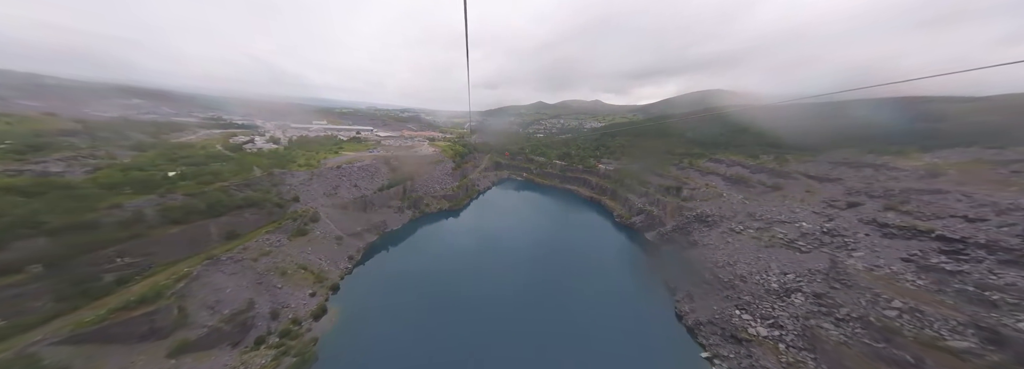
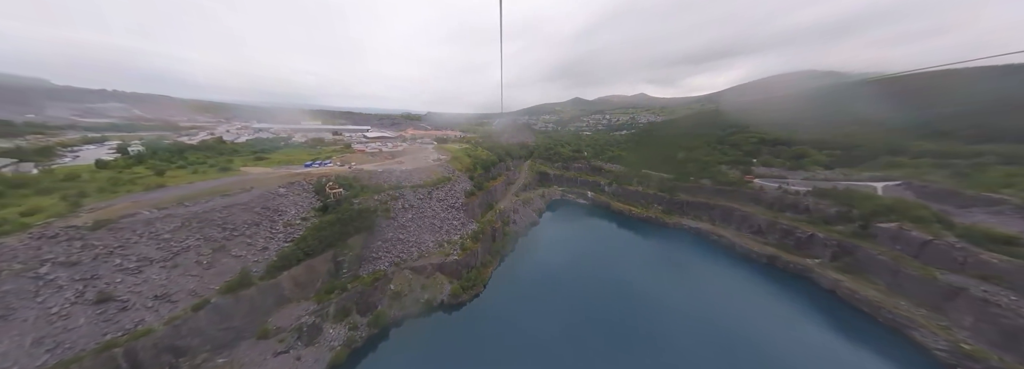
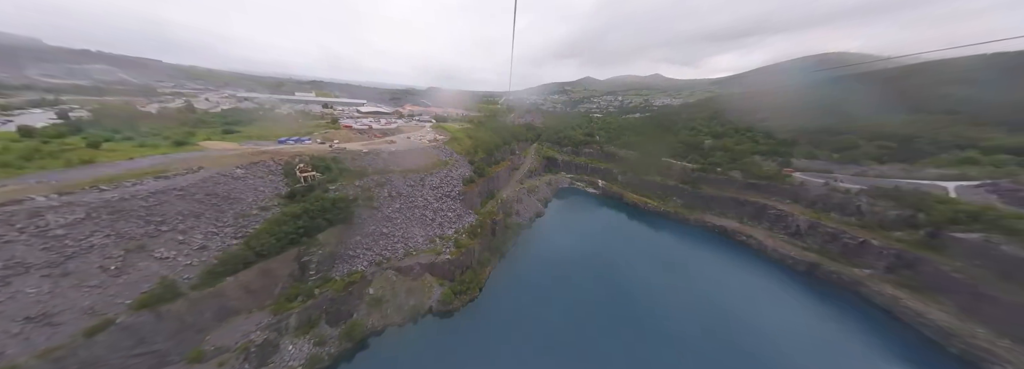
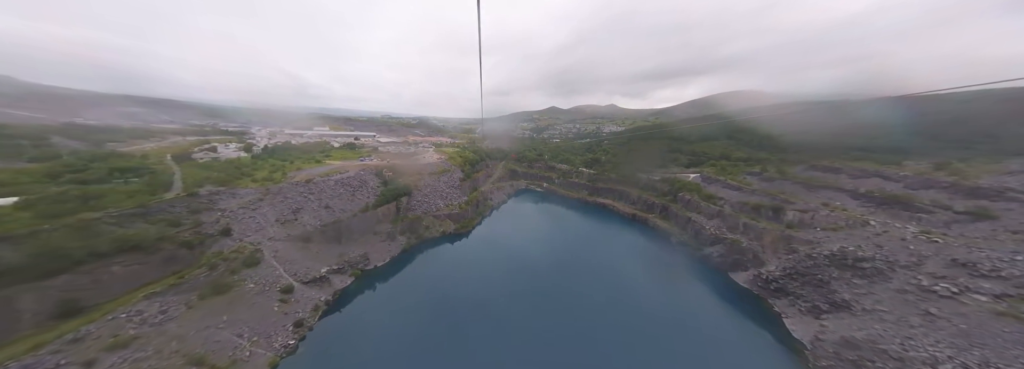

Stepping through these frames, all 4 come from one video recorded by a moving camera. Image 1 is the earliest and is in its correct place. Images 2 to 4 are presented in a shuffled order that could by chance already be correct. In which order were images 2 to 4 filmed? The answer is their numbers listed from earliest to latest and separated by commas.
4, 2, 3
